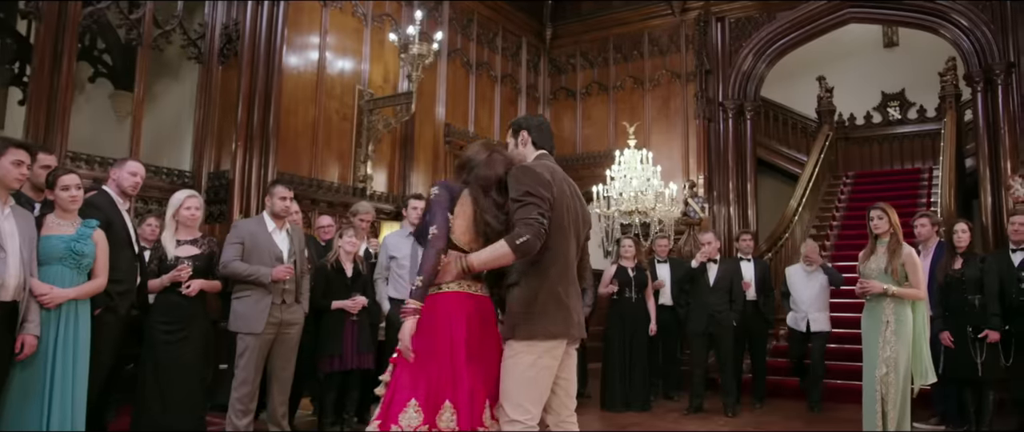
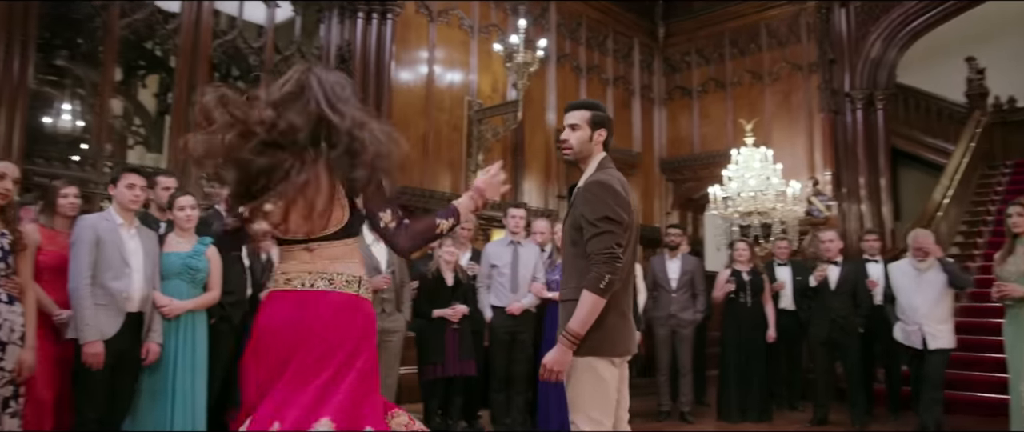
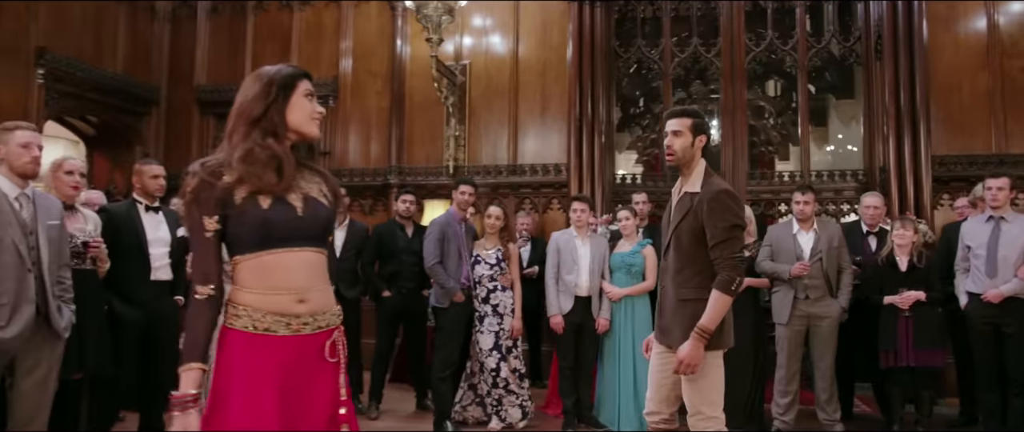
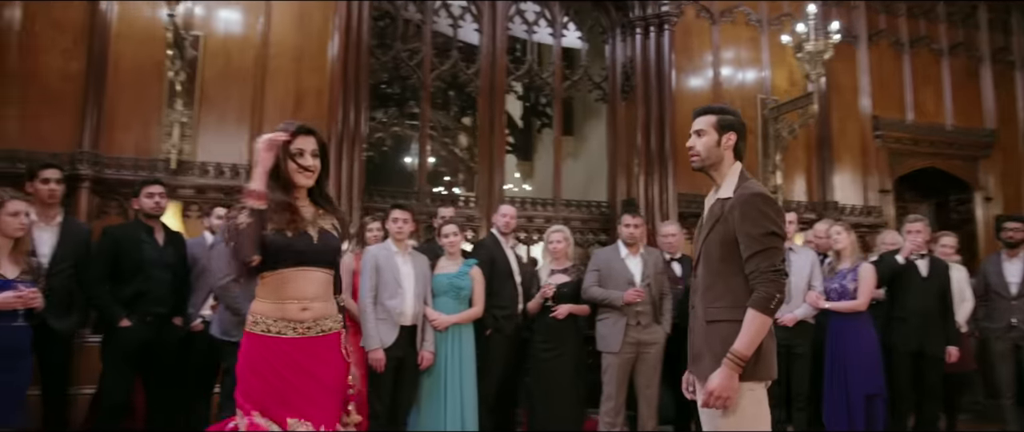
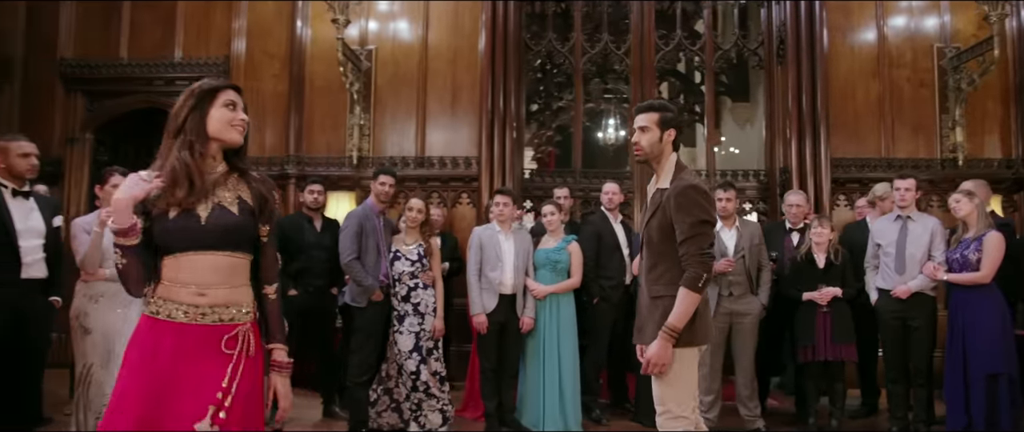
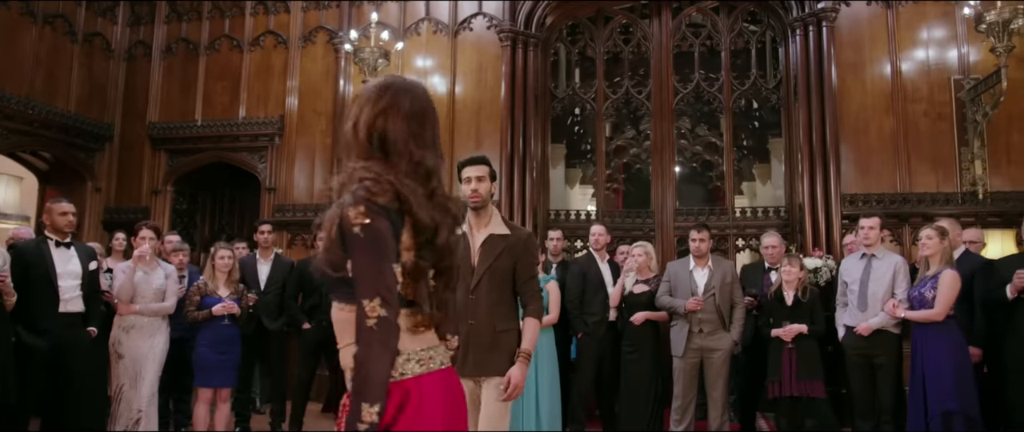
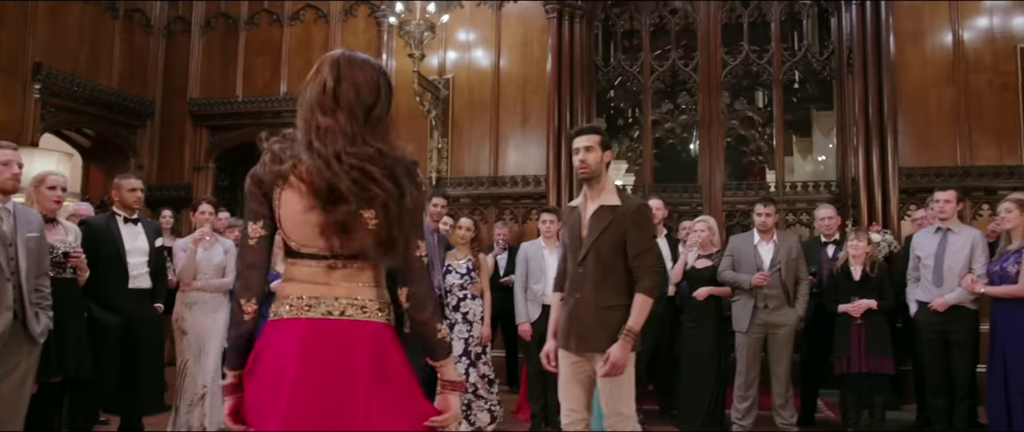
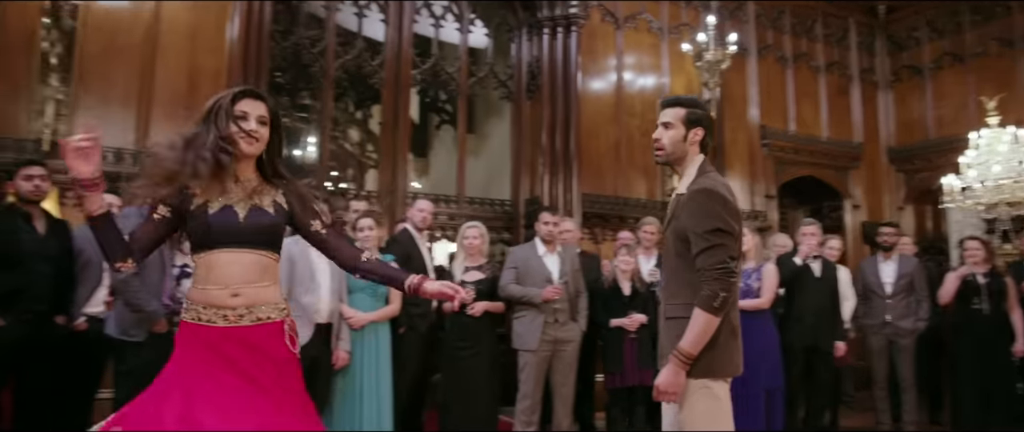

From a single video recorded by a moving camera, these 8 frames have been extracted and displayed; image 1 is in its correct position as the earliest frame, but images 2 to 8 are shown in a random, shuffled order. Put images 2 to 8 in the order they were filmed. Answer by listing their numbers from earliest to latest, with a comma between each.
2, 8, 4, 5, 3, 7, 6
